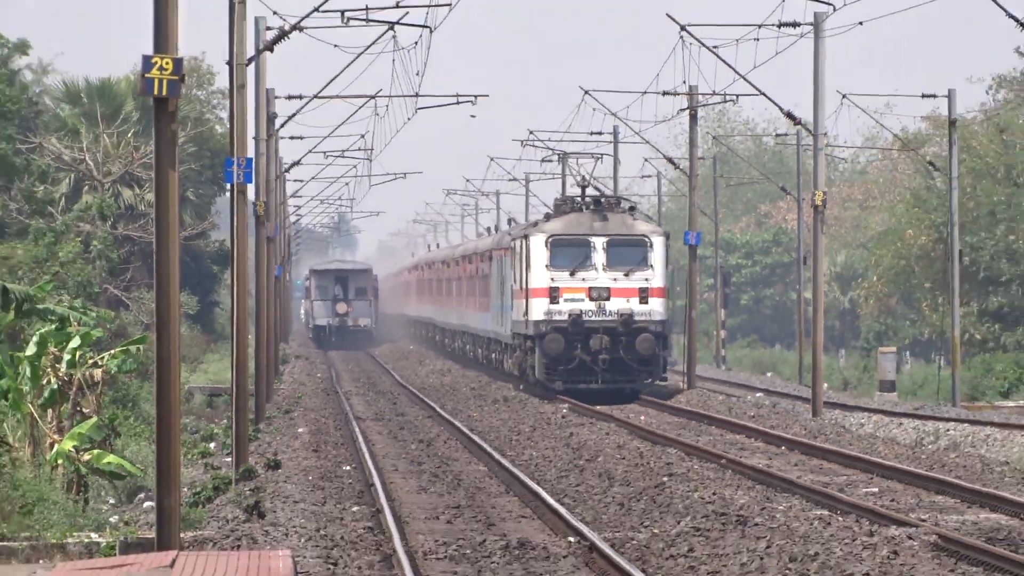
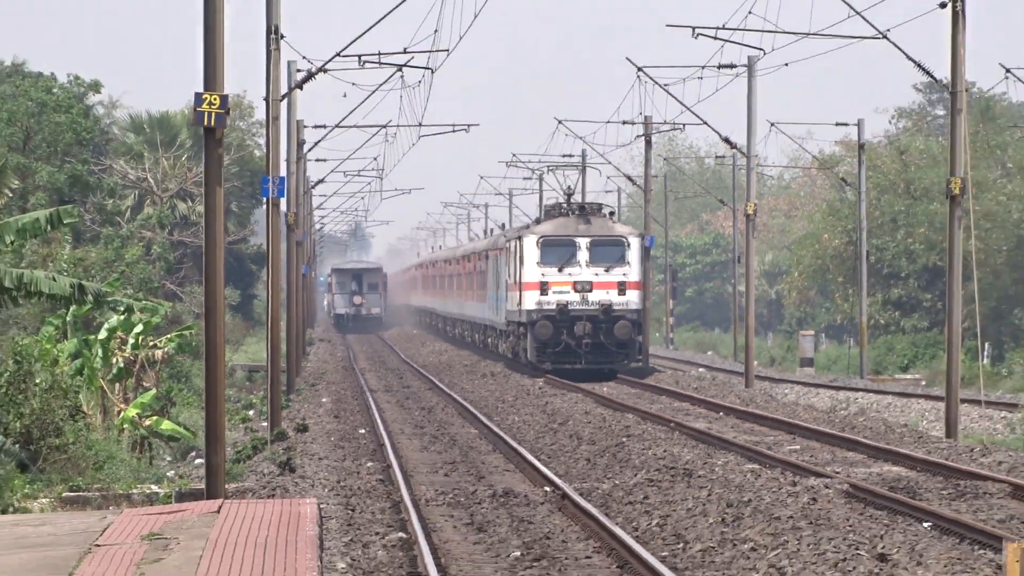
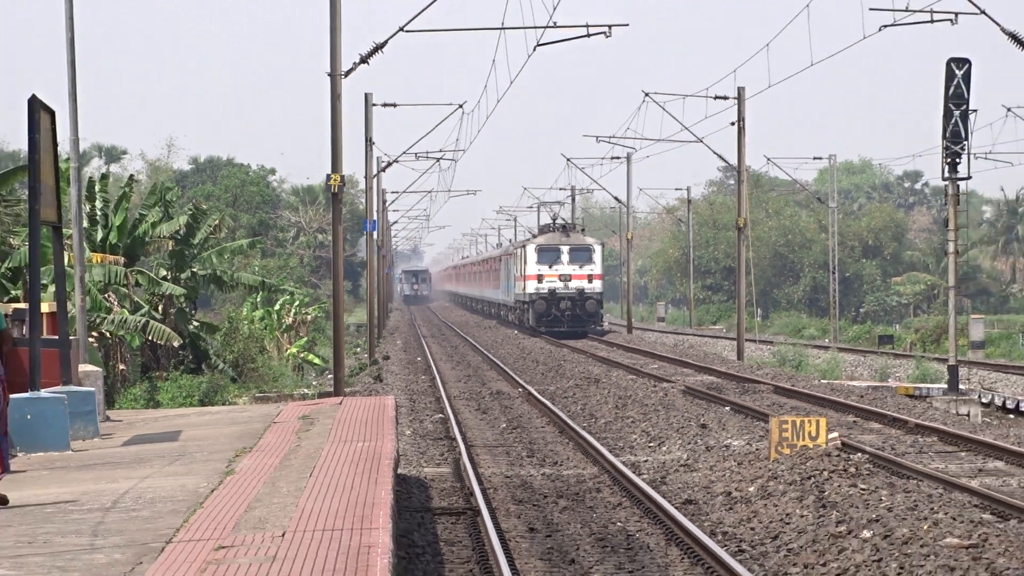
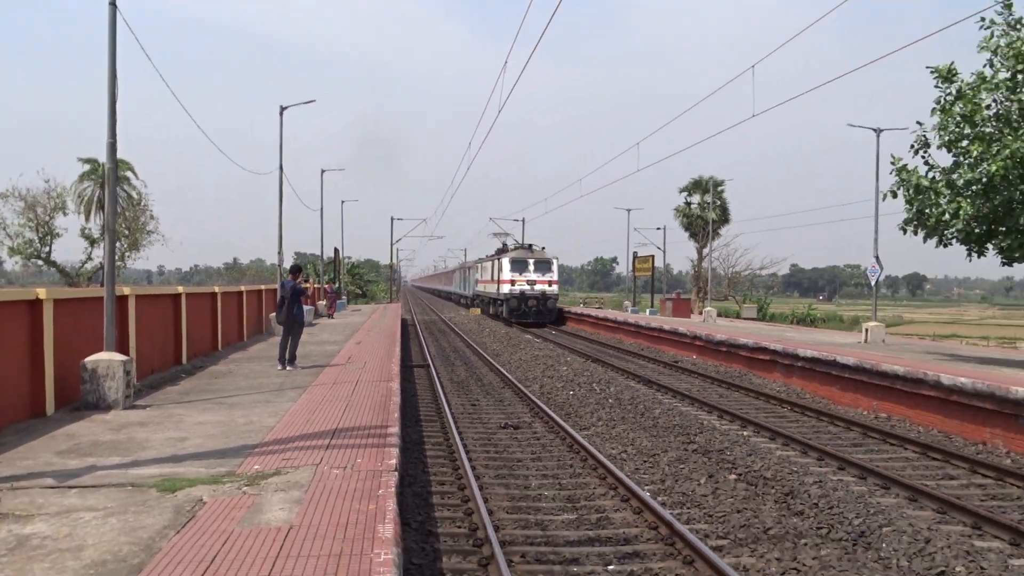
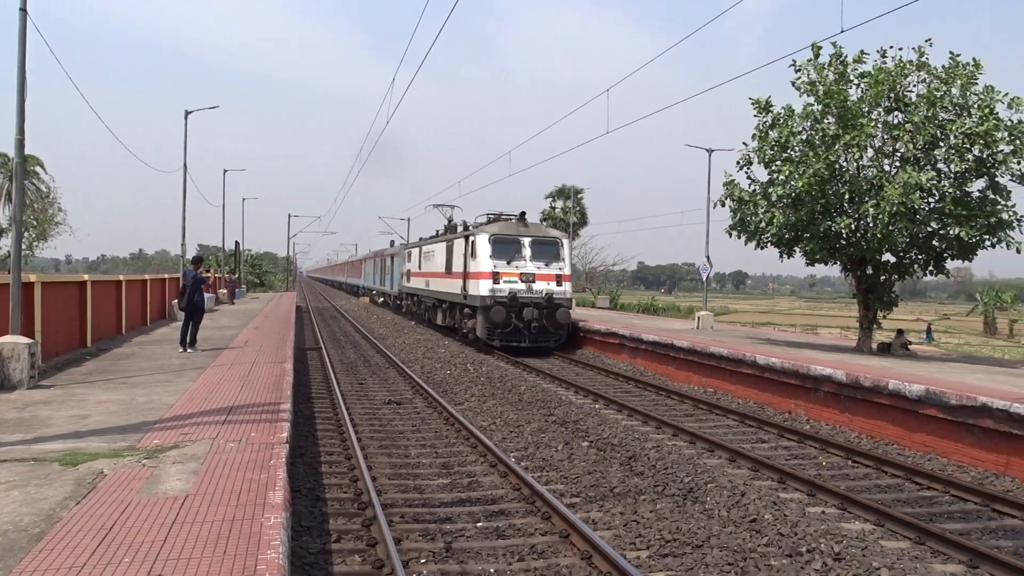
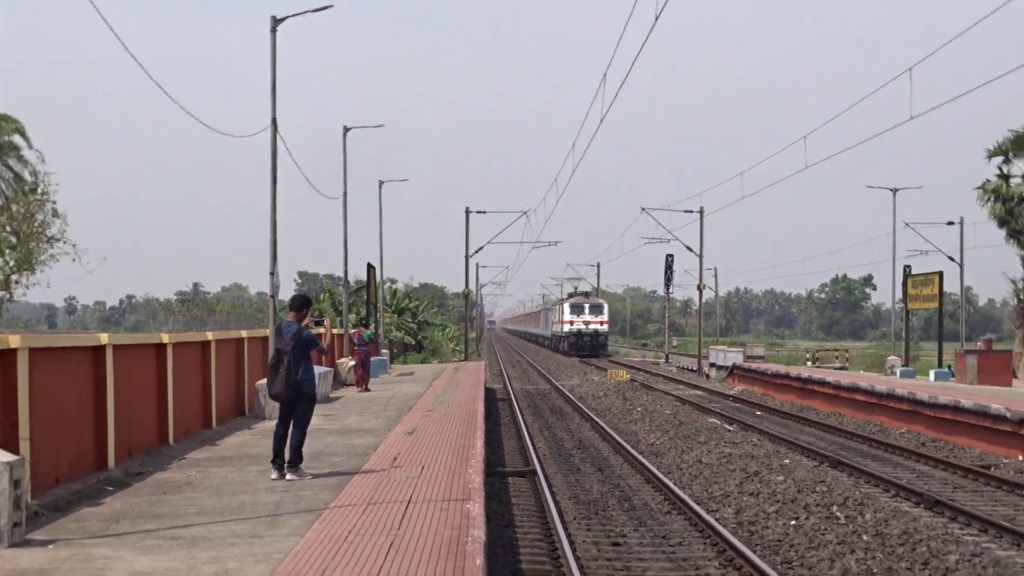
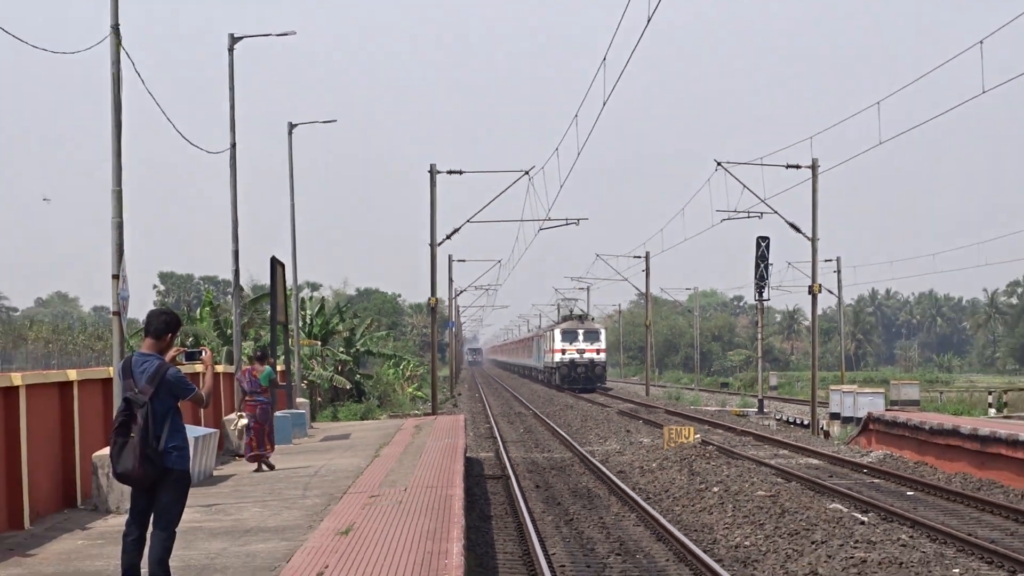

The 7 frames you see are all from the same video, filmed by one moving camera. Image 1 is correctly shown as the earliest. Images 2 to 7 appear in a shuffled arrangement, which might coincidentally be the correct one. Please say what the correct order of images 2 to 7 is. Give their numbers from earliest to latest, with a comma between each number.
2, 3, 7, 6, 4, 5
